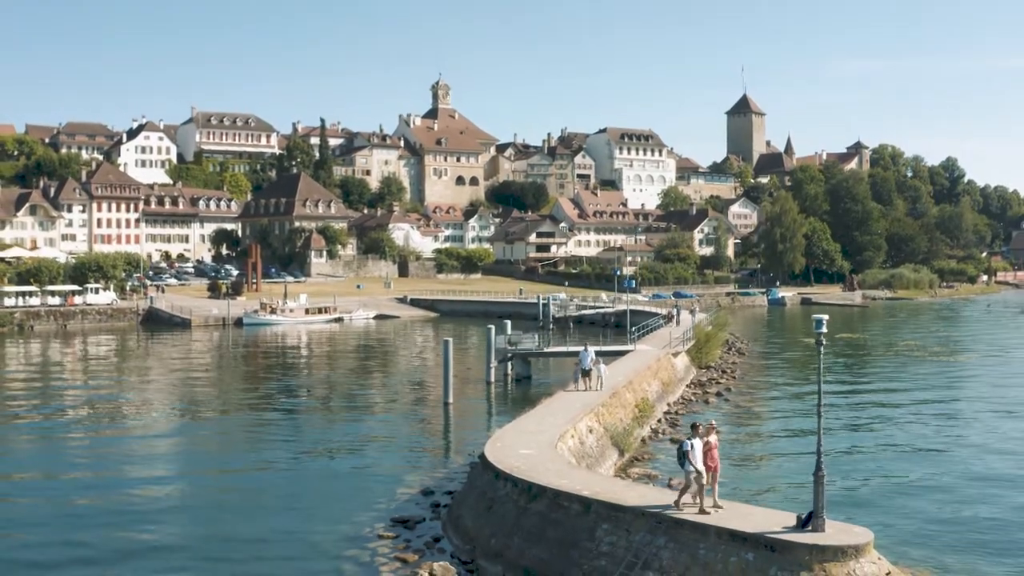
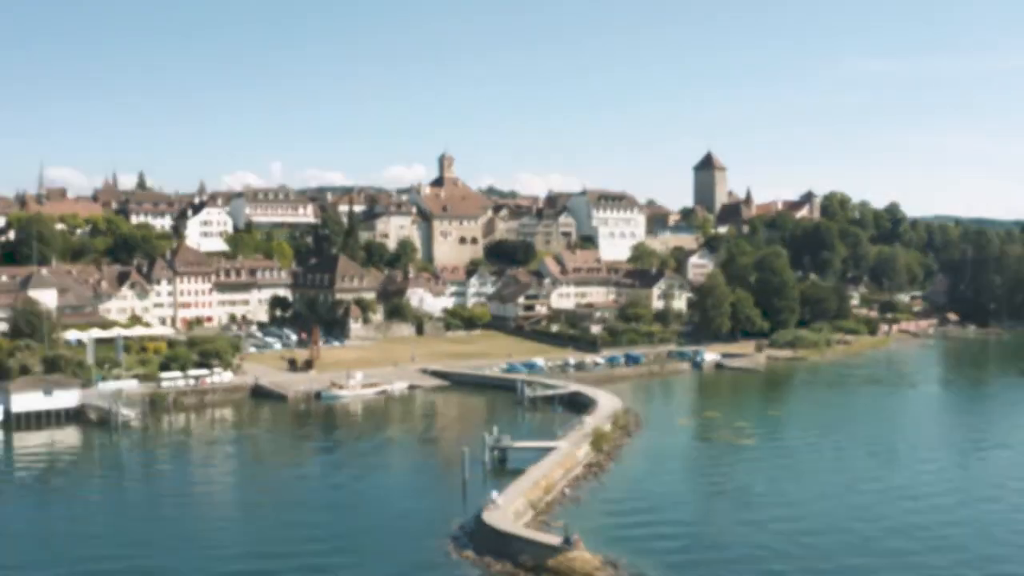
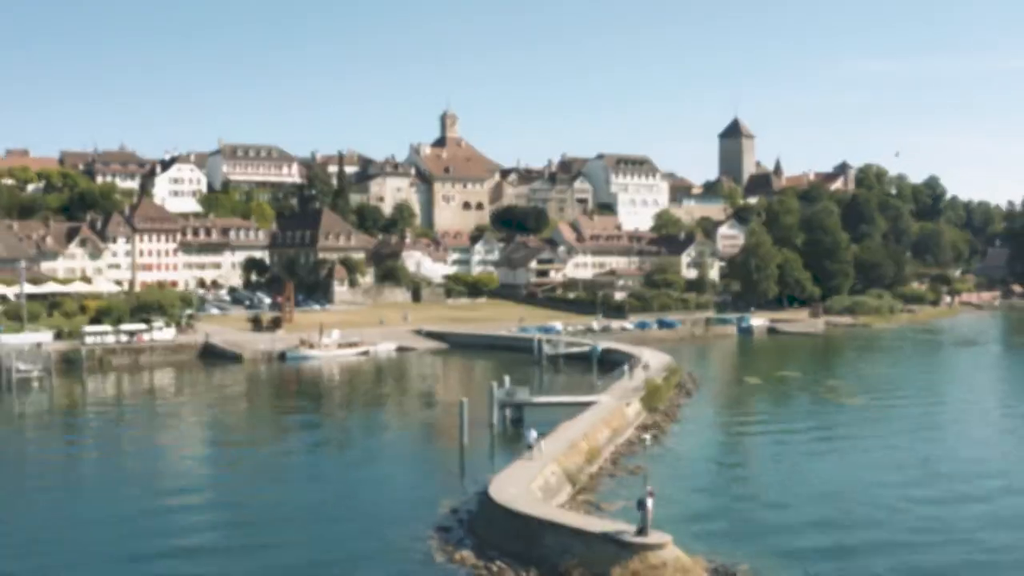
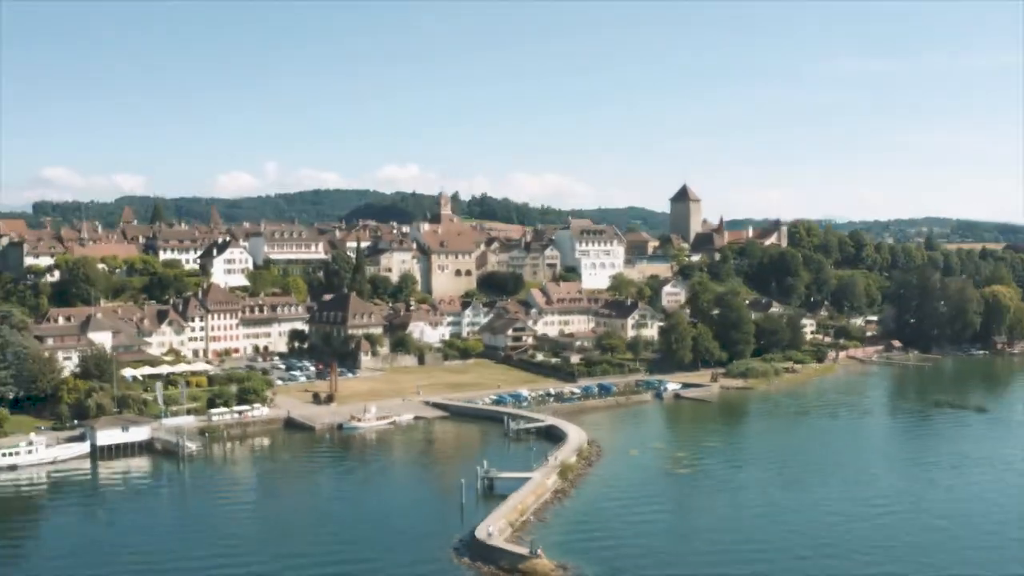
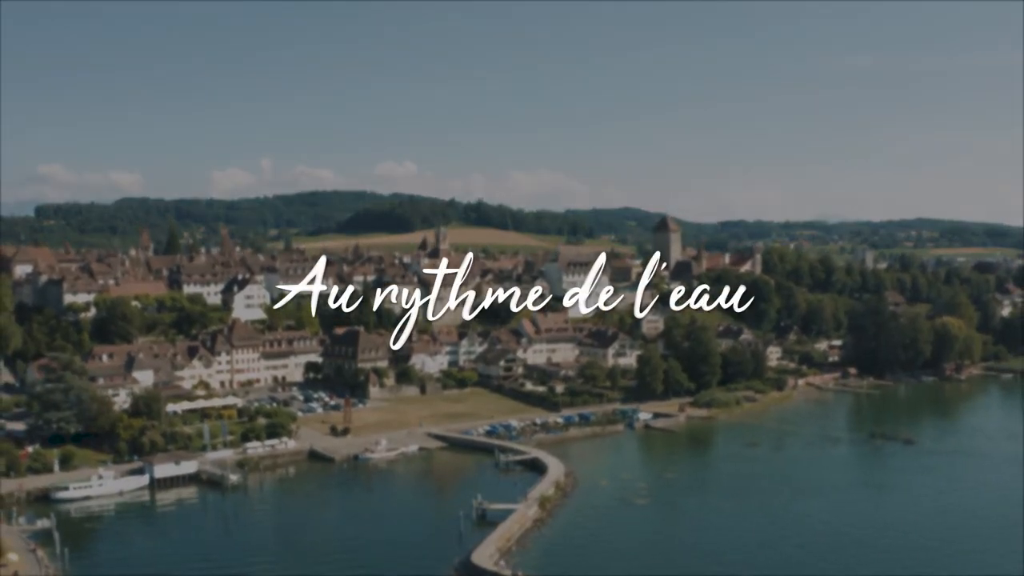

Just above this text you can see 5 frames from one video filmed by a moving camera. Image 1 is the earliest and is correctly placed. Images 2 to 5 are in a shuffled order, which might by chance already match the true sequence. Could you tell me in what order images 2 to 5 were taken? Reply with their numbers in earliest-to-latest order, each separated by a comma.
3, 2, 4, 5
